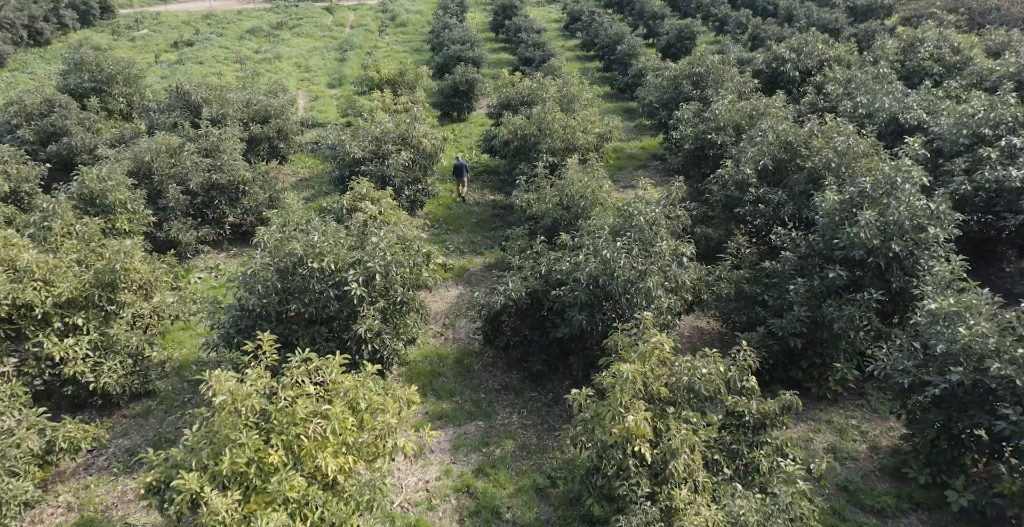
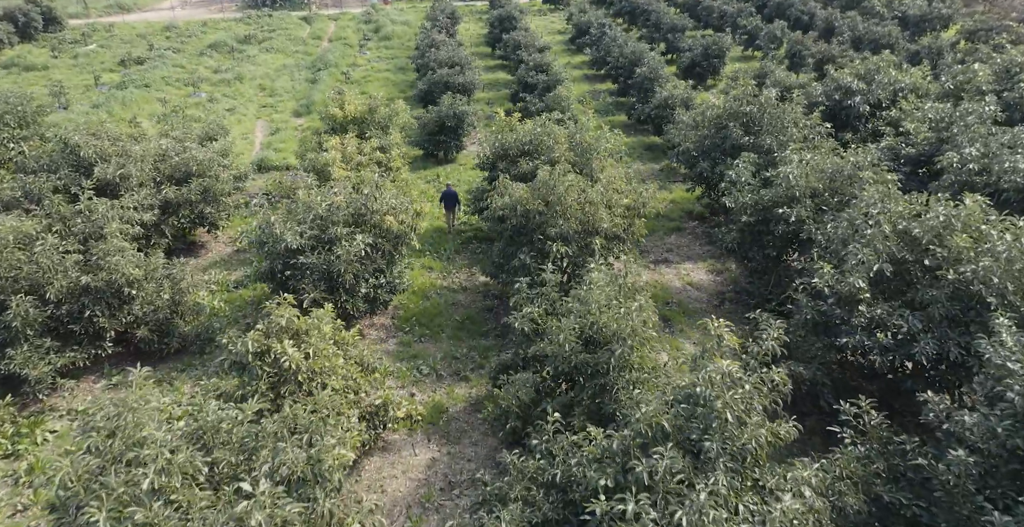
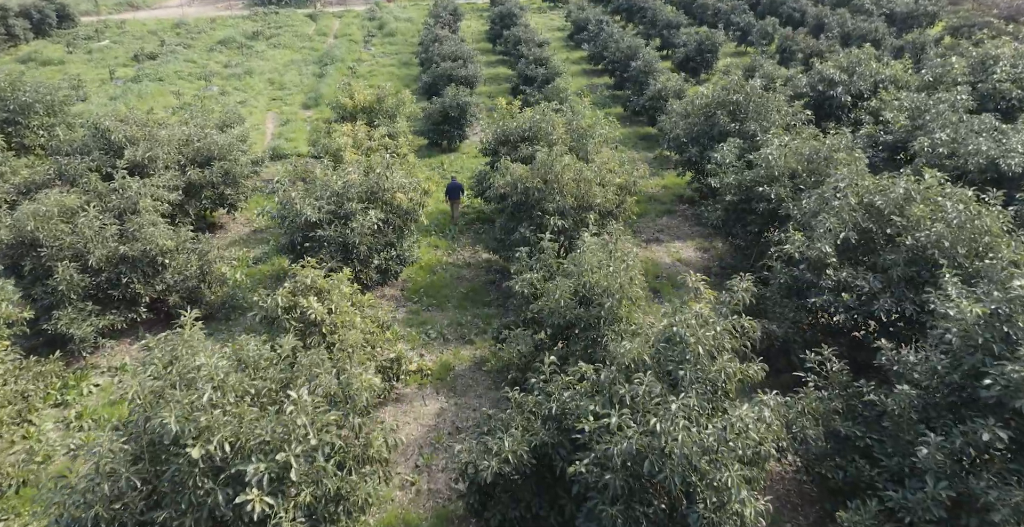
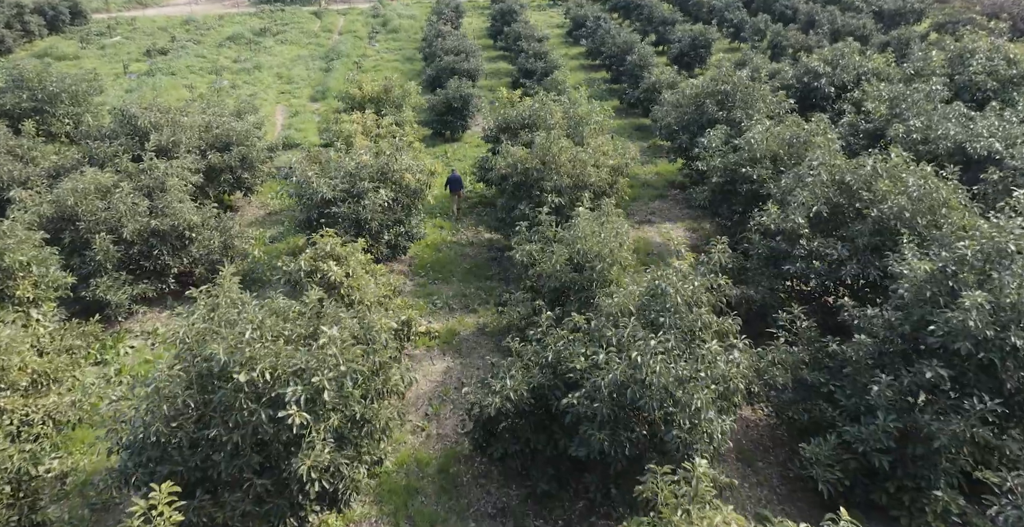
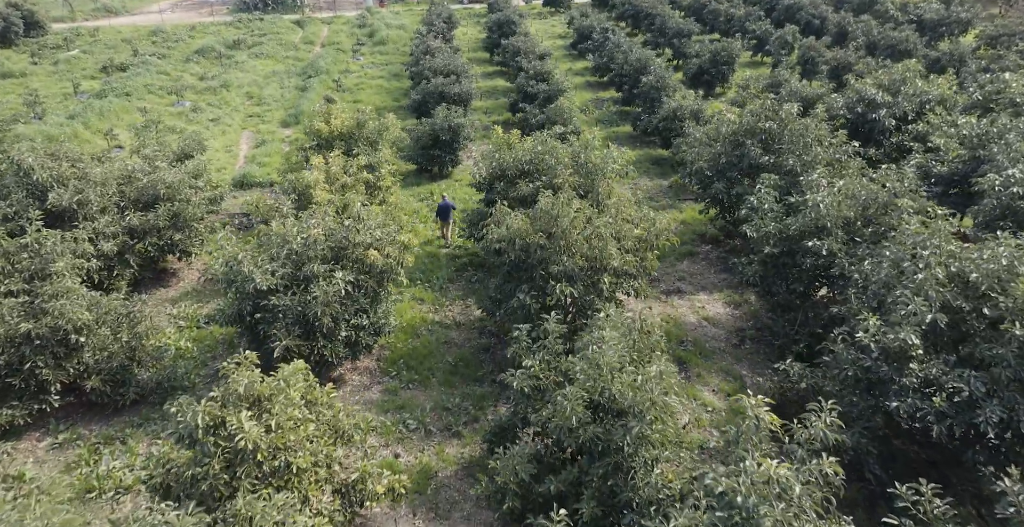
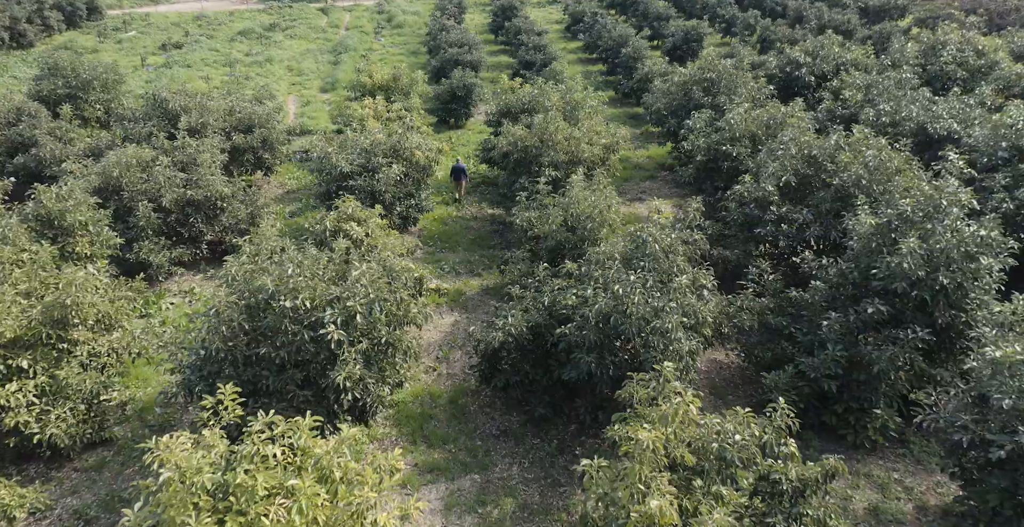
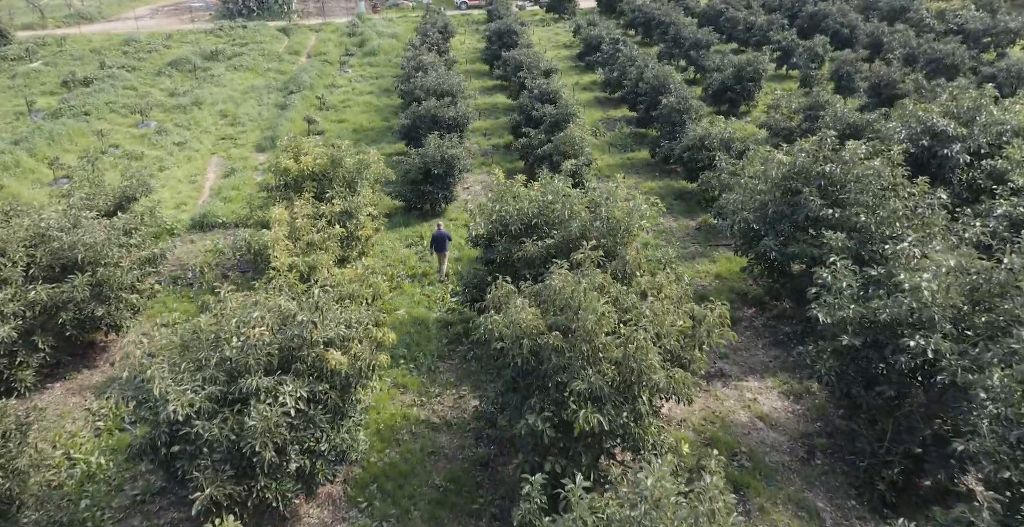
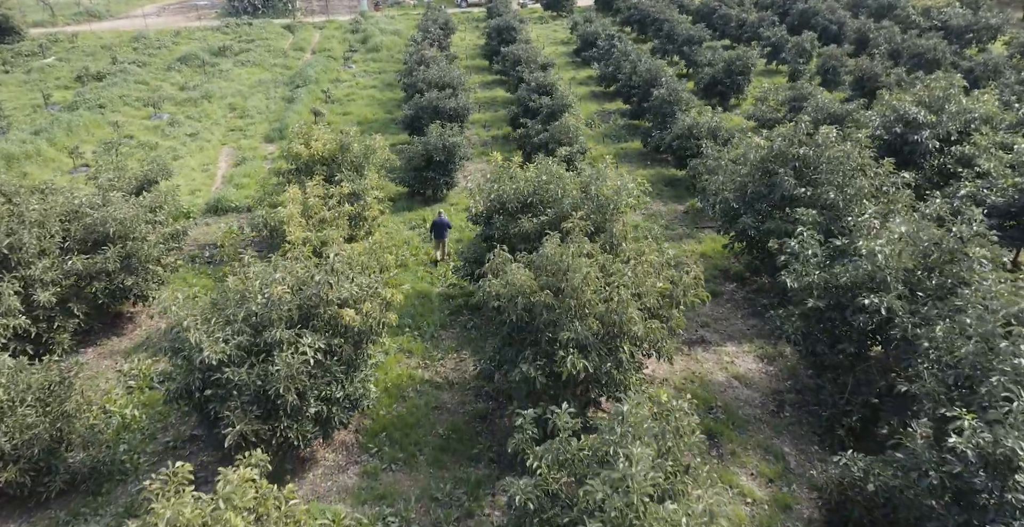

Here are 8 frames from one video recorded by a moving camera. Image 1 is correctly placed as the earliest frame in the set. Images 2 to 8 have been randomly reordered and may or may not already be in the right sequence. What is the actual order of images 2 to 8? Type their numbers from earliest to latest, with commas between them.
6, 4, 3, 2, 5, 8, 7
